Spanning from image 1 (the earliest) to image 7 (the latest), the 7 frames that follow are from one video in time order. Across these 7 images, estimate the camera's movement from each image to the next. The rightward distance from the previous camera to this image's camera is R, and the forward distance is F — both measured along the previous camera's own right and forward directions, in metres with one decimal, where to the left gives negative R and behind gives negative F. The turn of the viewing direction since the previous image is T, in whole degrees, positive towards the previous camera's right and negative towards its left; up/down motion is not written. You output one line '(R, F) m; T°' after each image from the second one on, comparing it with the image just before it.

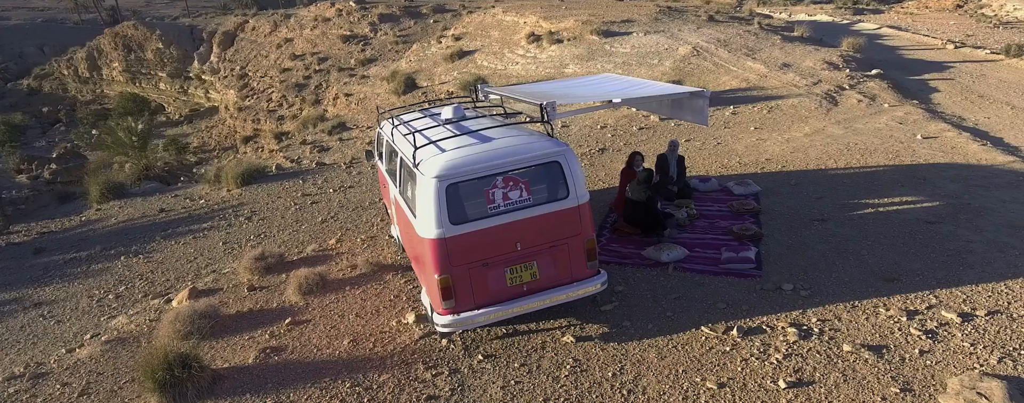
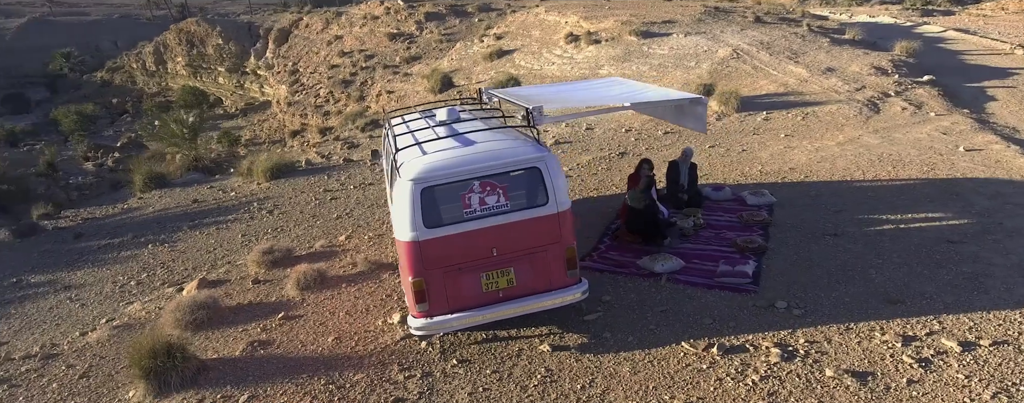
(+0.8, +0.1) m; -5°
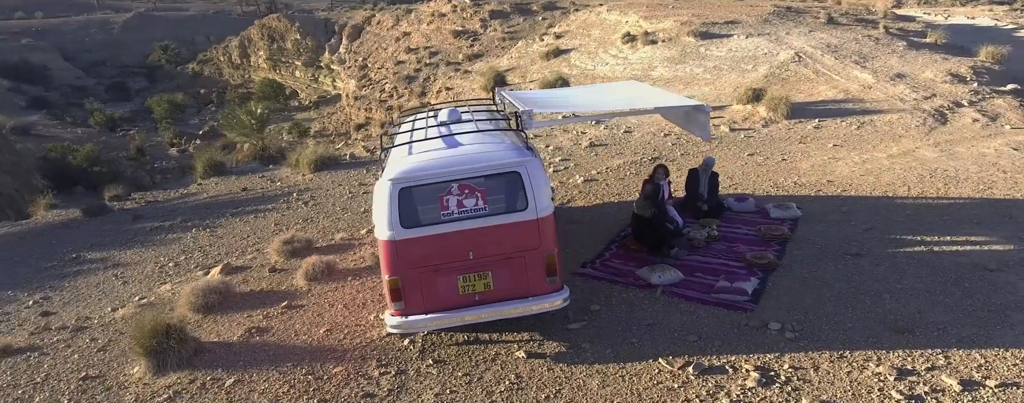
(+1.0, +0.1) m; -7°
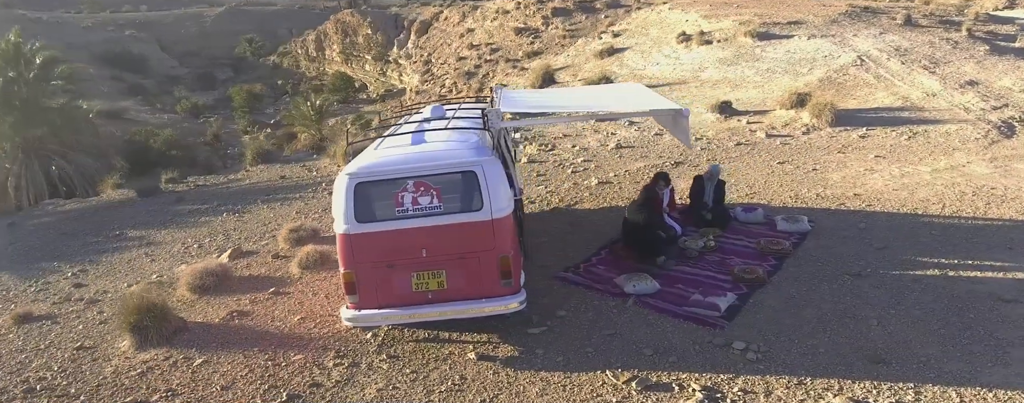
(+1.2, +0.2) m; -7°
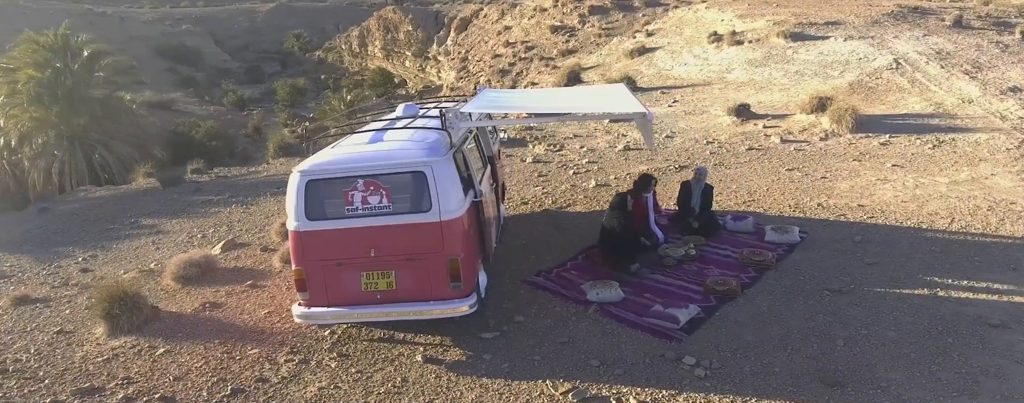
(+0.9, +0.2) m; -4°
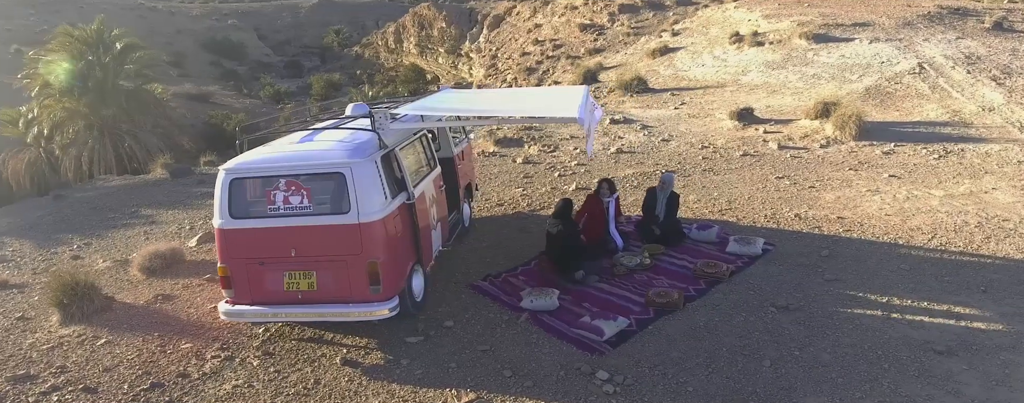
(+1.2, +0.2) m; -4°
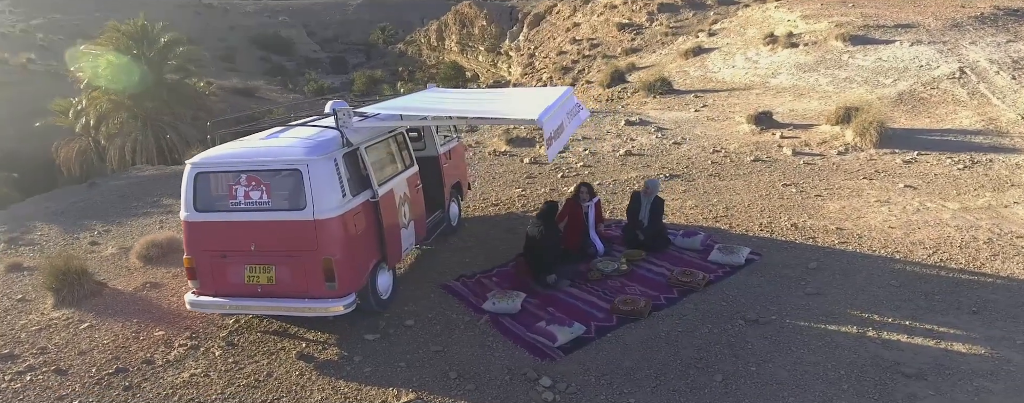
(+0.9, +0.1) m; -5°
